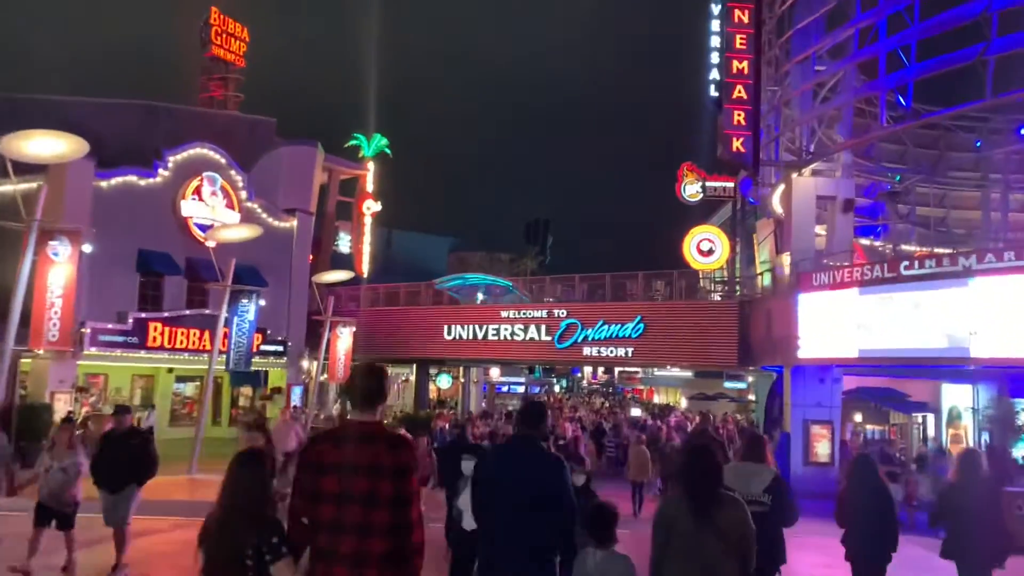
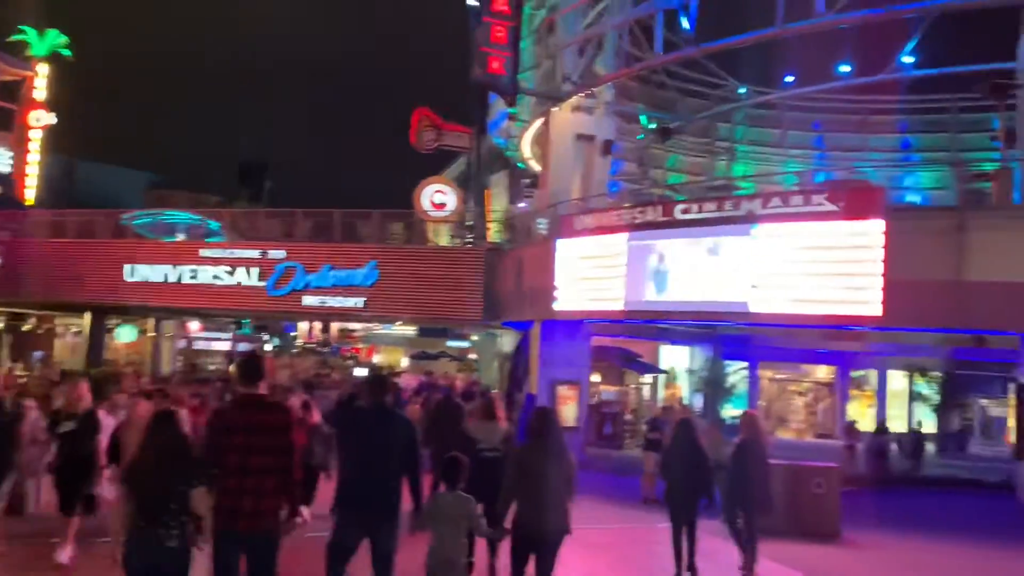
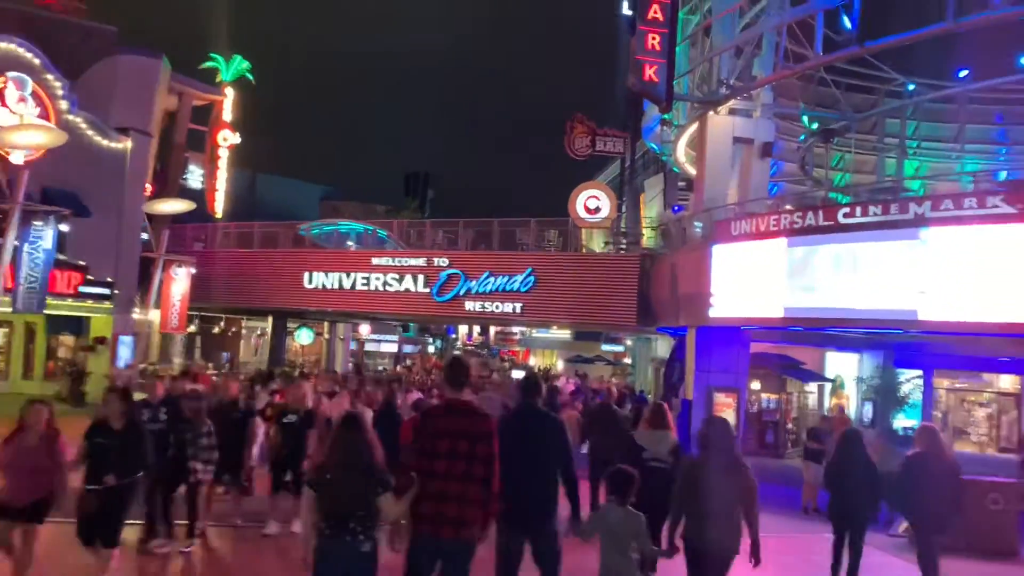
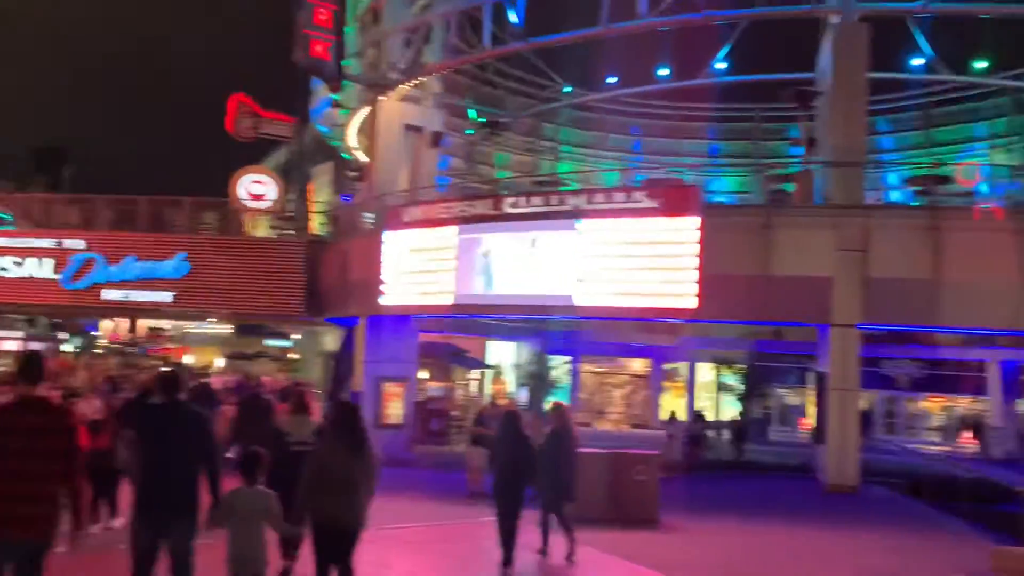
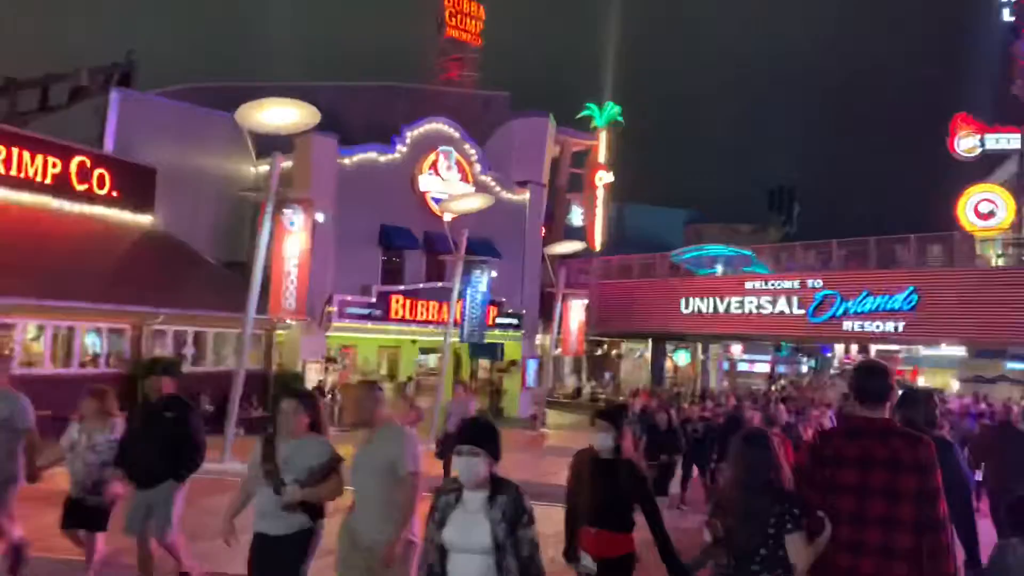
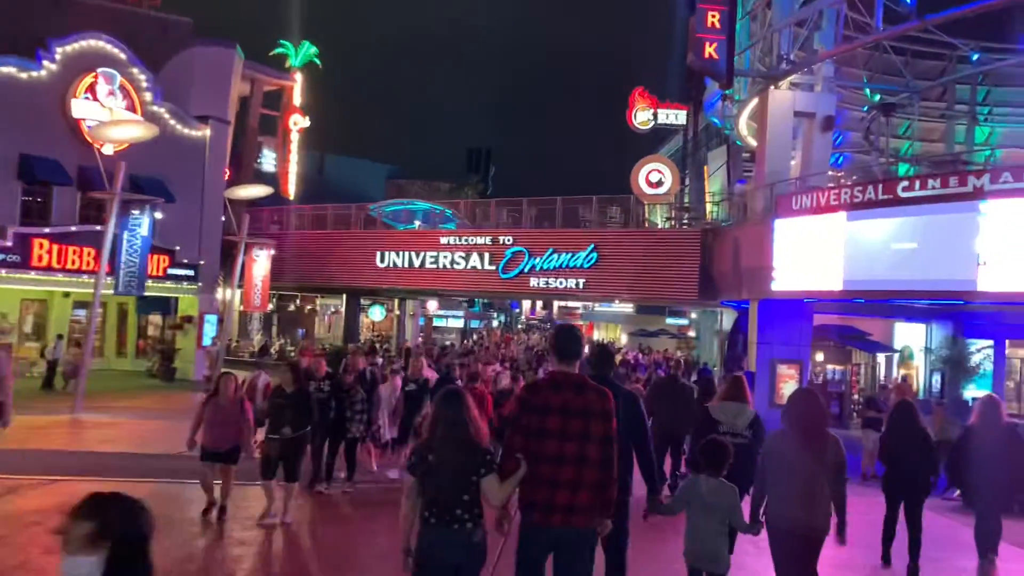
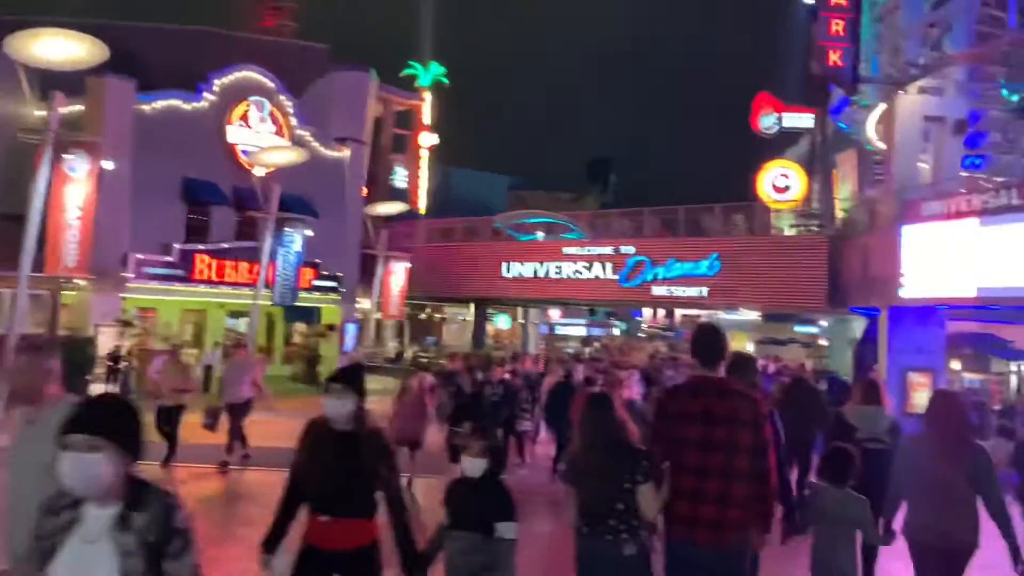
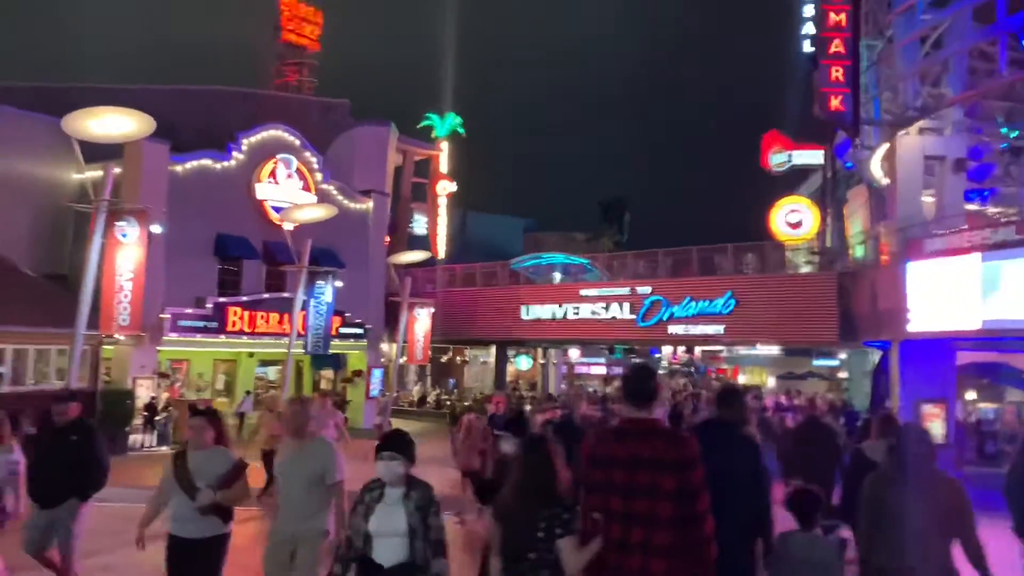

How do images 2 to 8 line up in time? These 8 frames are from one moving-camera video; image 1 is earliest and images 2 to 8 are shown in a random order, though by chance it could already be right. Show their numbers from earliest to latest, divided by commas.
8, 5, 7, 6, 3, 2, 4
